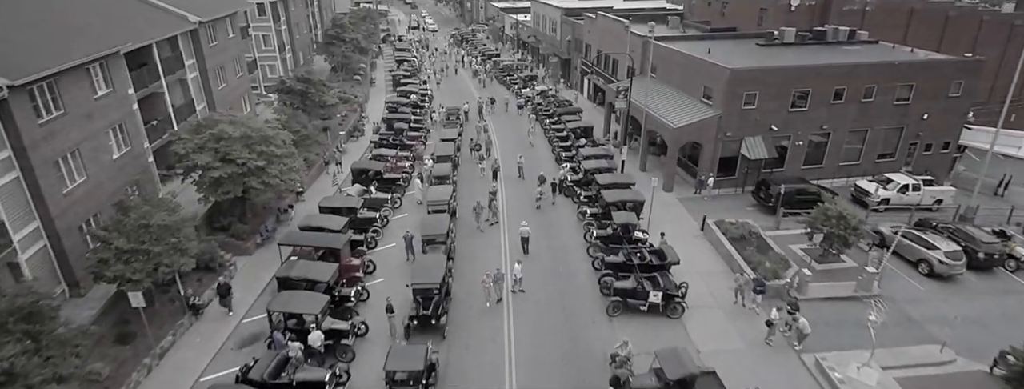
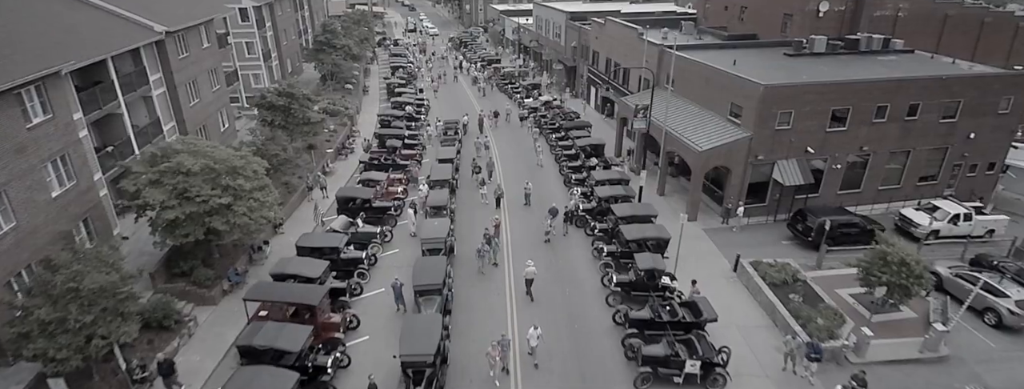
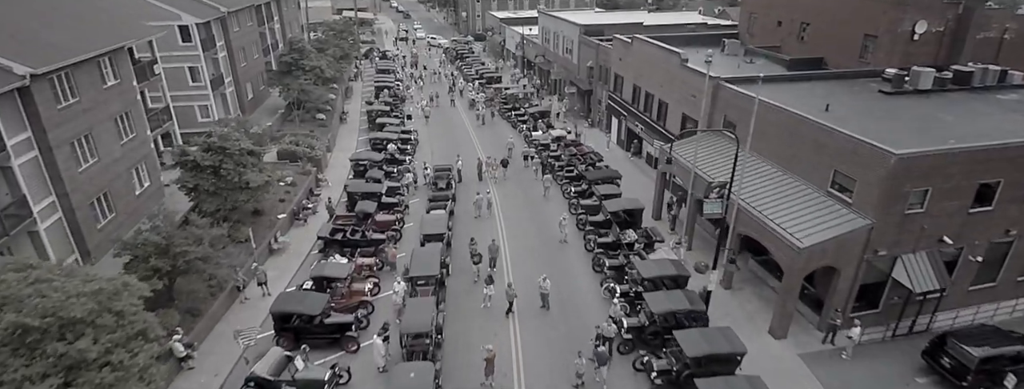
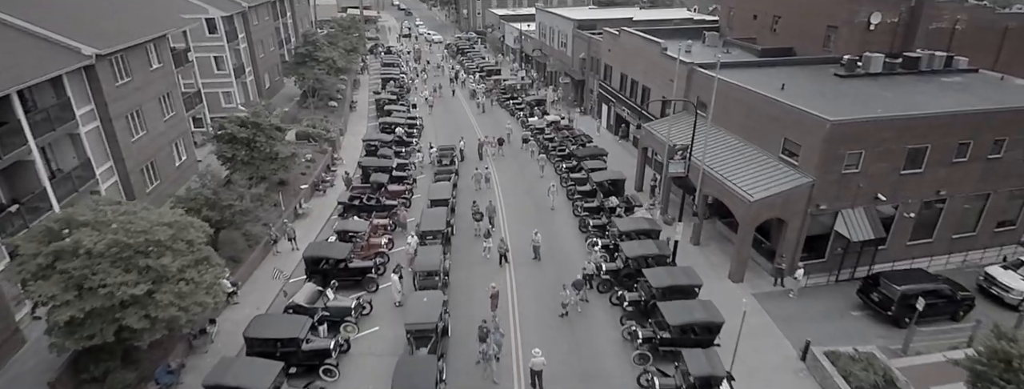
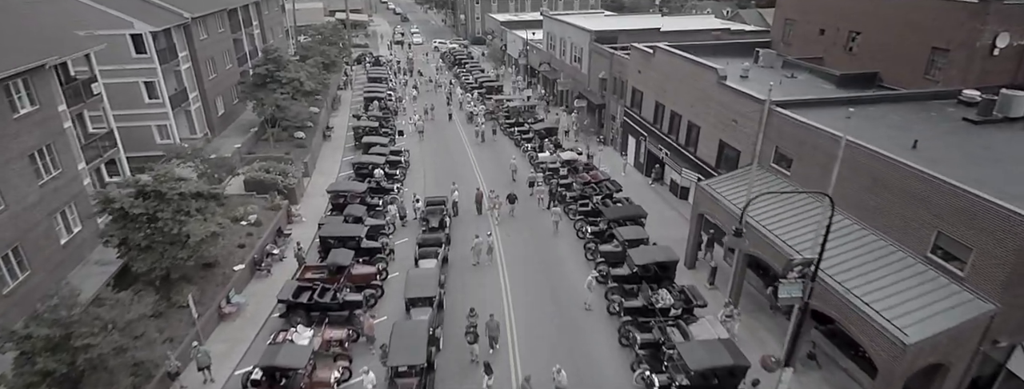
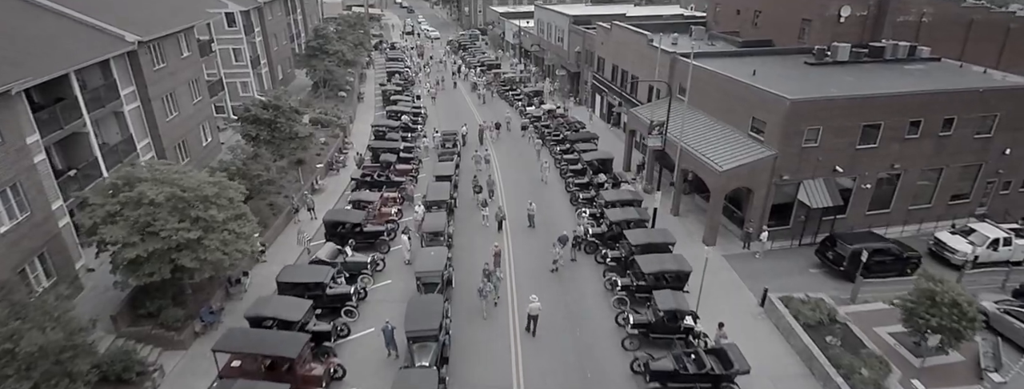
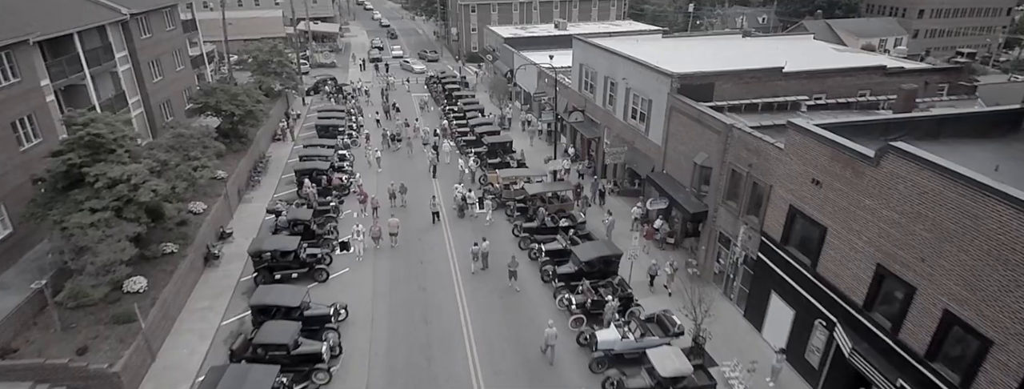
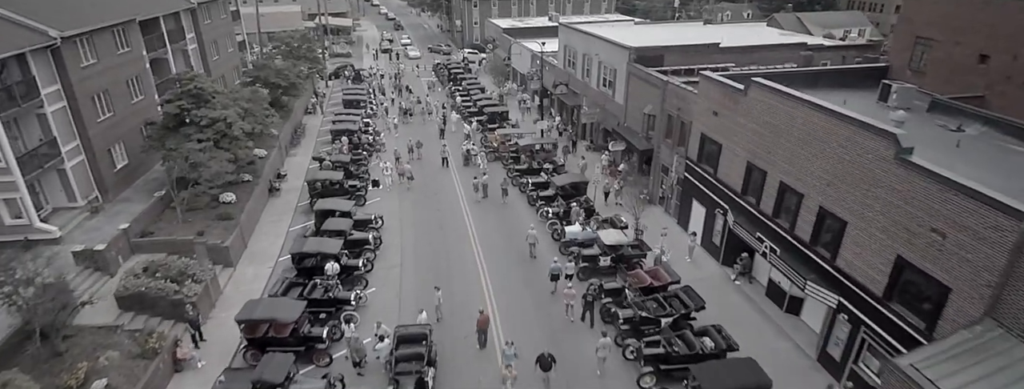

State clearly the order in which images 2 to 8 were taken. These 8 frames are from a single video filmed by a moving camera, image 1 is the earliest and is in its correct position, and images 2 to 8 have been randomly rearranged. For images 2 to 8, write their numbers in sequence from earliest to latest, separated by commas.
2, 6, 4, 3, 5, 8, 7
